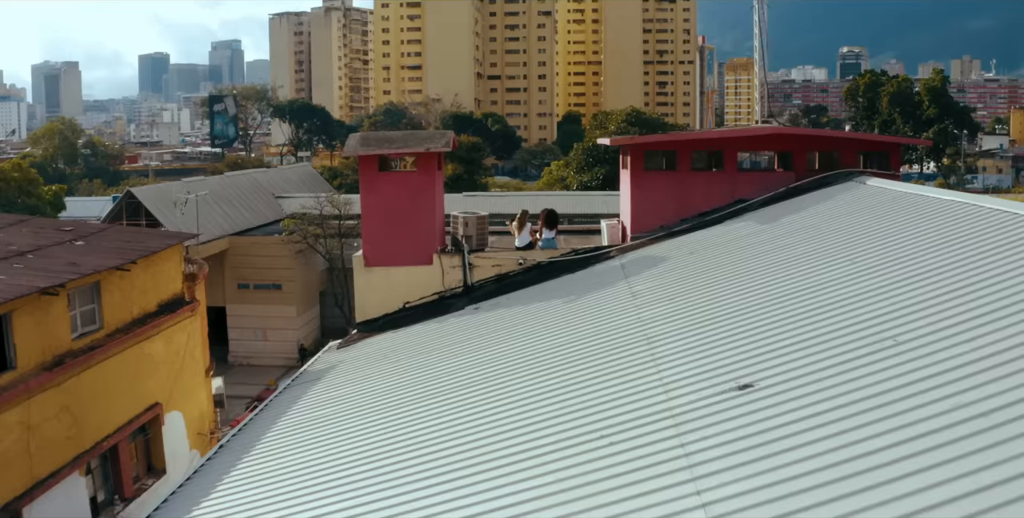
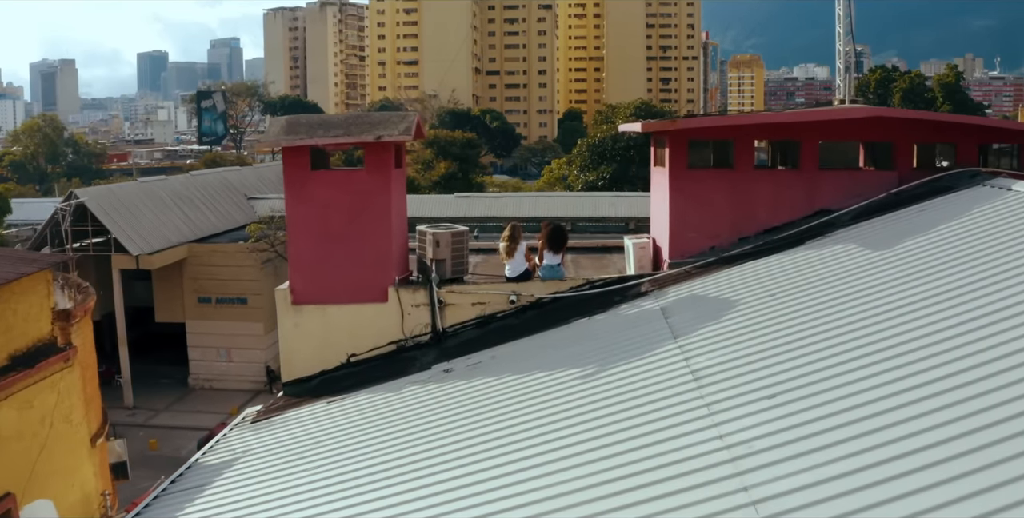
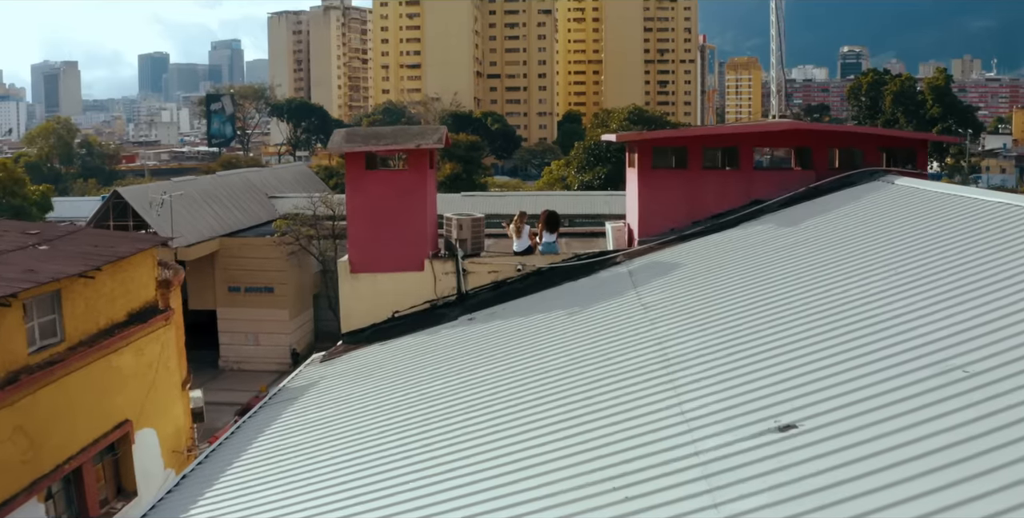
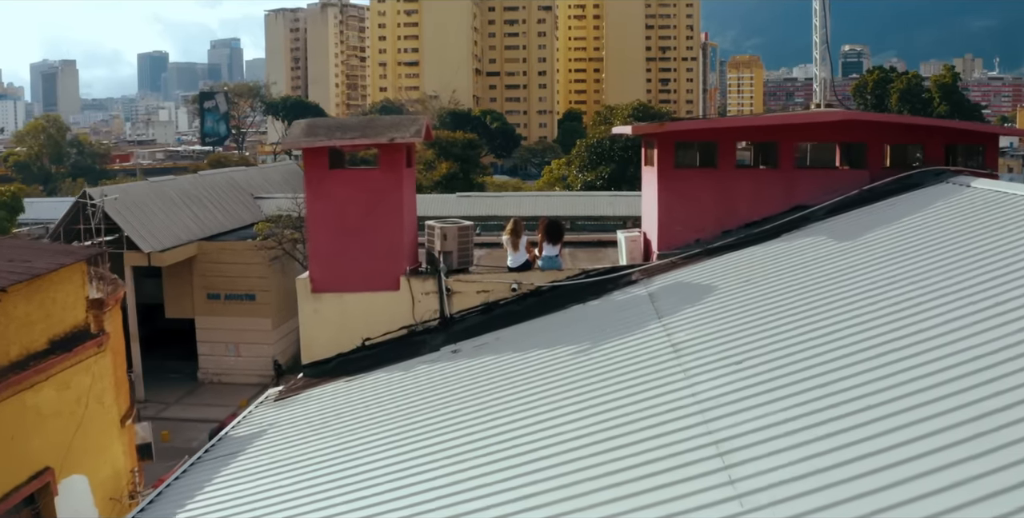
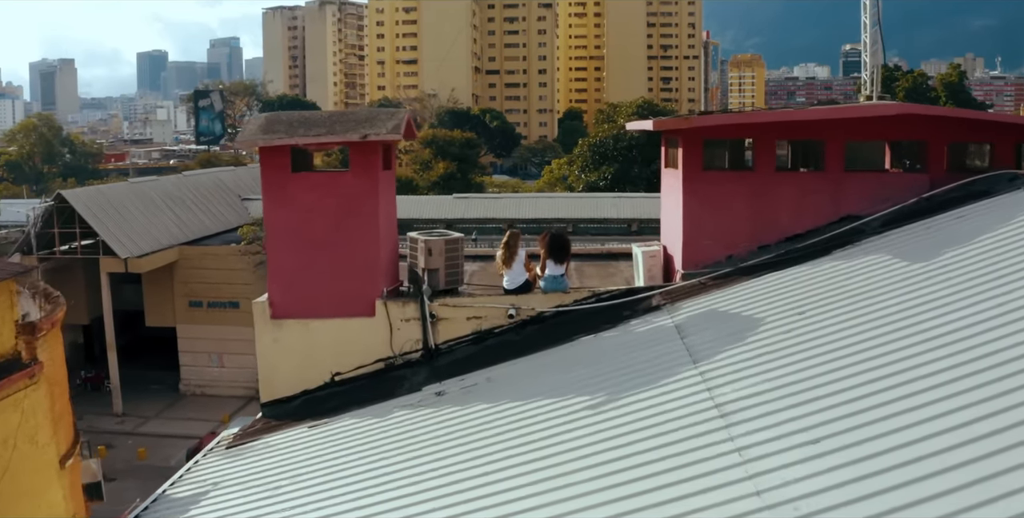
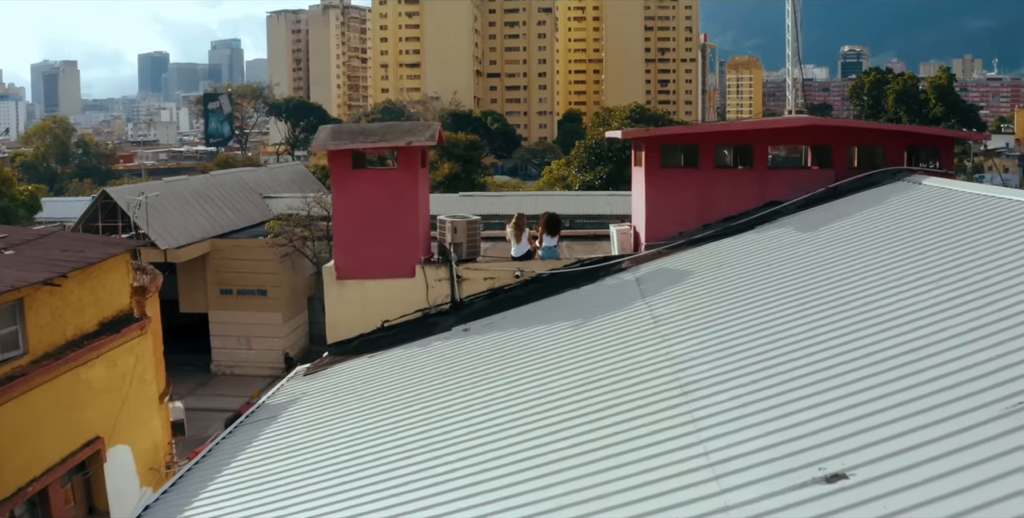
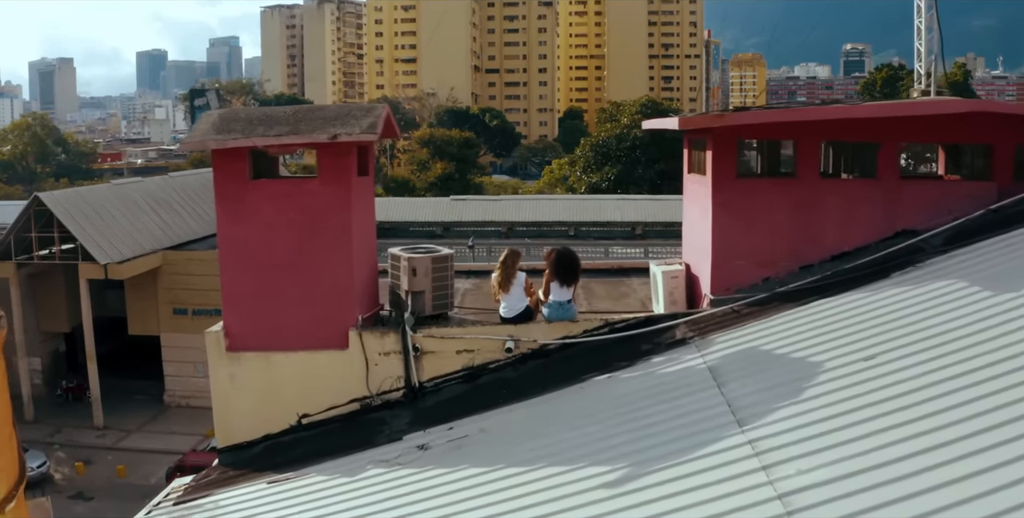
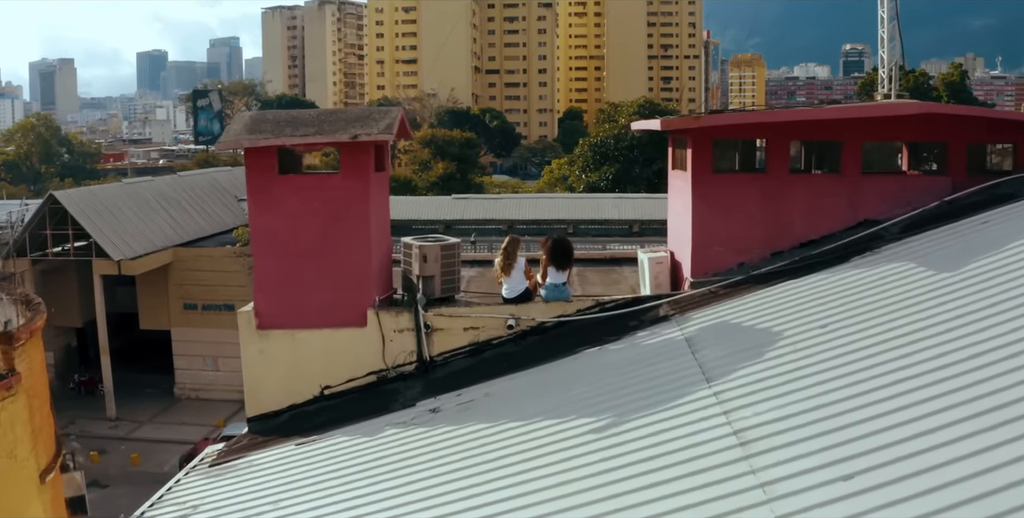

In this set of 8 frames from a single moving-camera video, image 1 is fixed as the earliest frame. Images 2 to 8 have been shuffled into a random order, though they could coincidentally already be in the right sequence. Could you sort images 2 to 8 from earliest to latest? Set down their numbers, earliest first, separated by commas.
3, 6, 4, 2, 5, 8, 7
